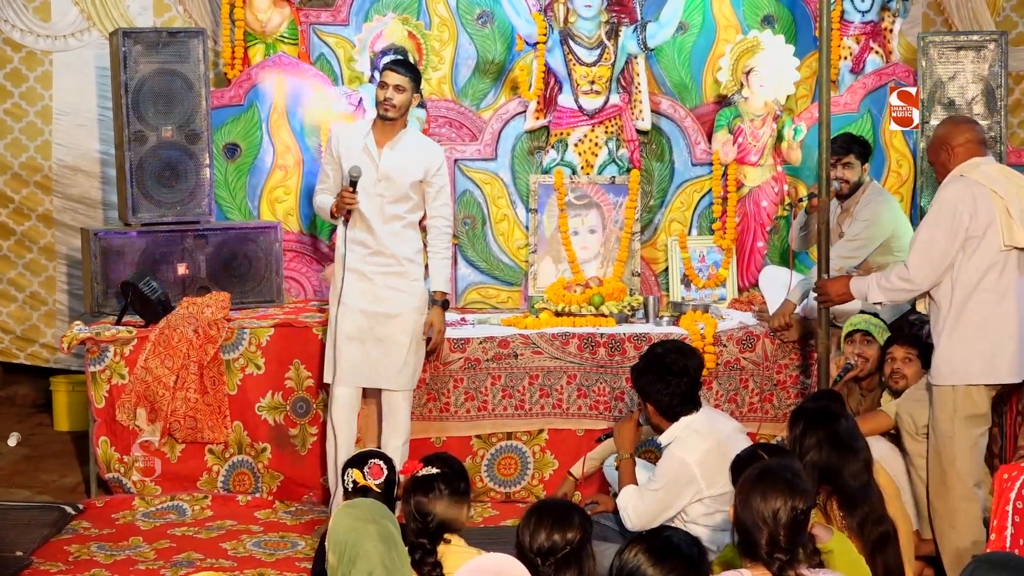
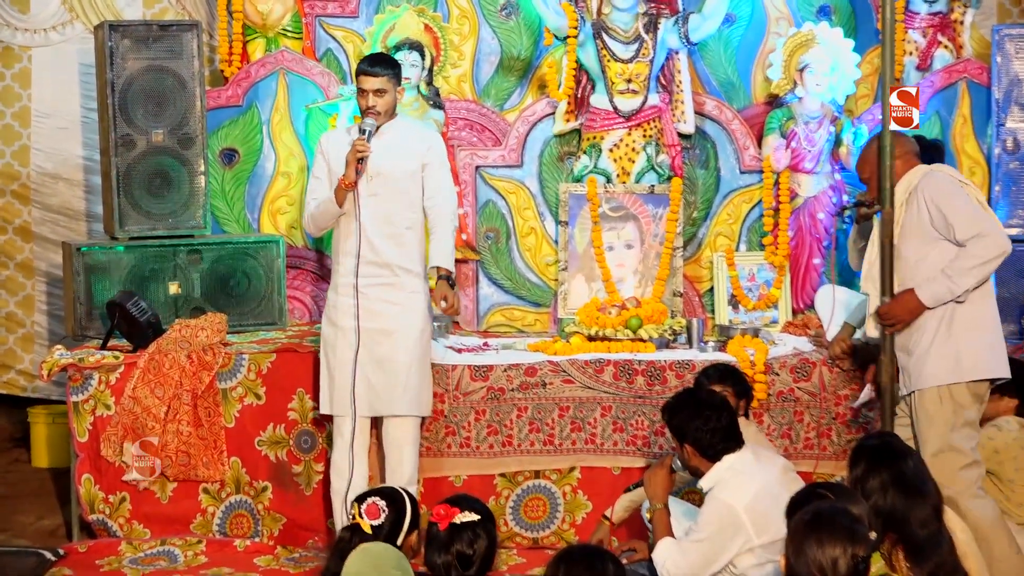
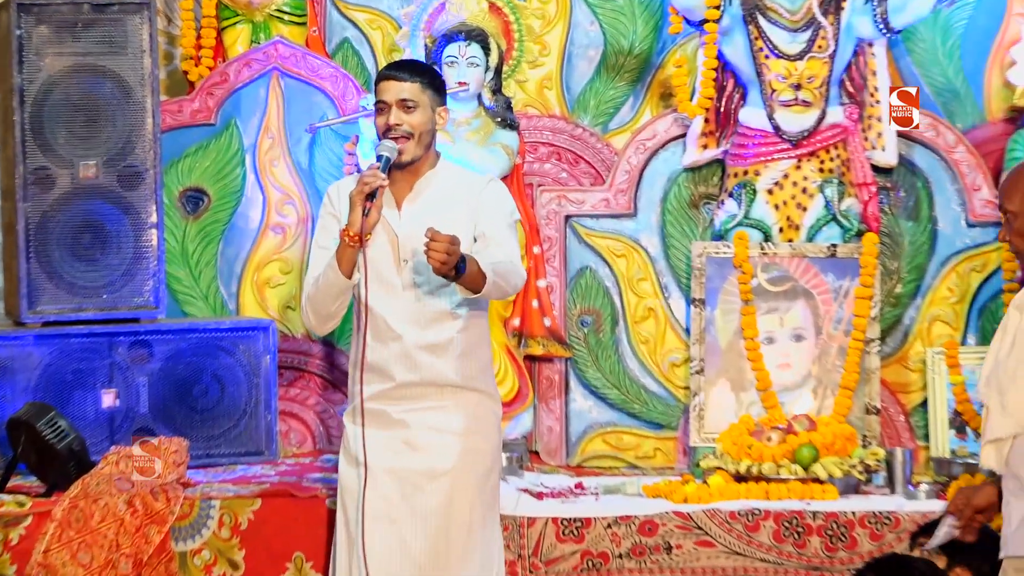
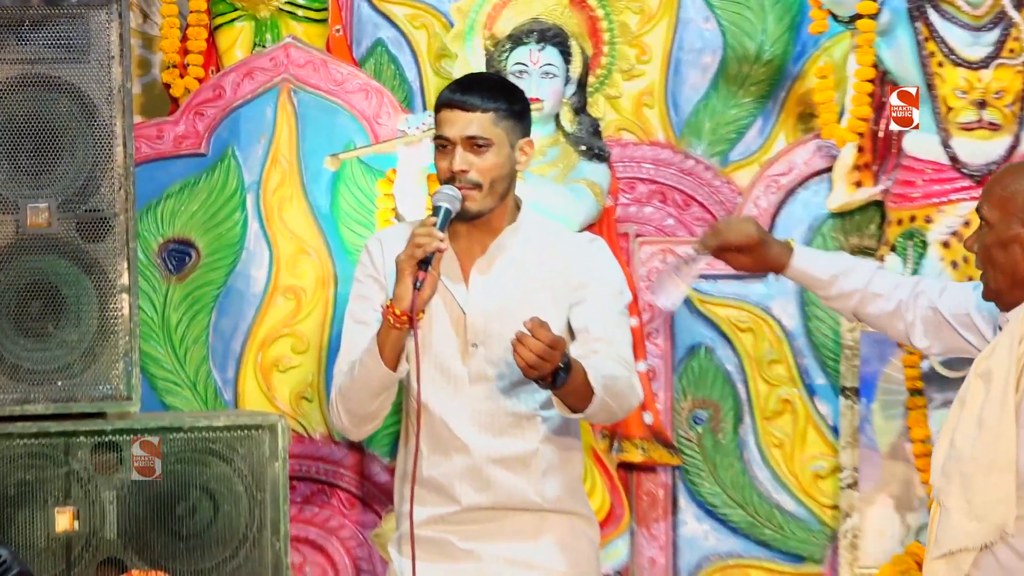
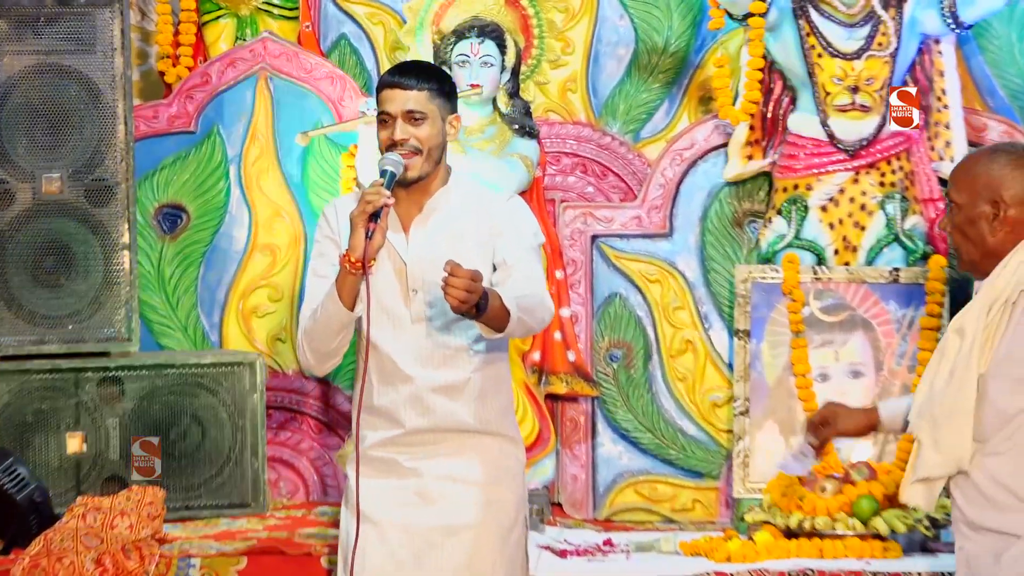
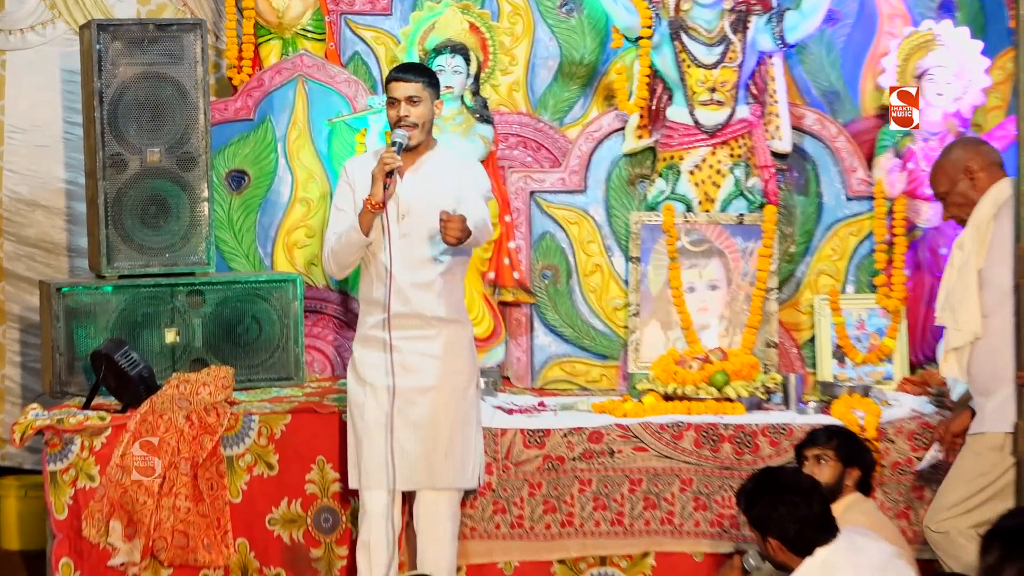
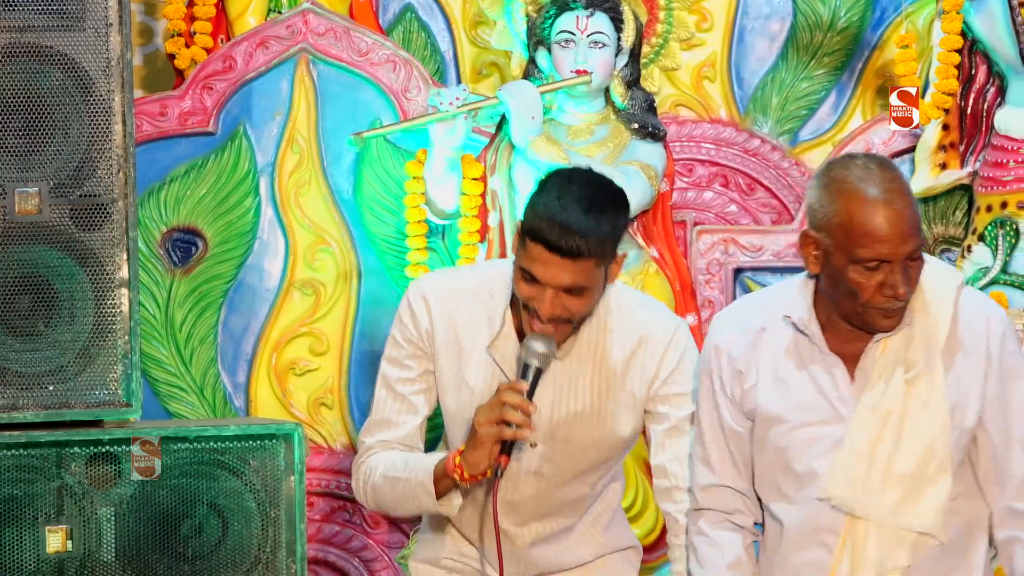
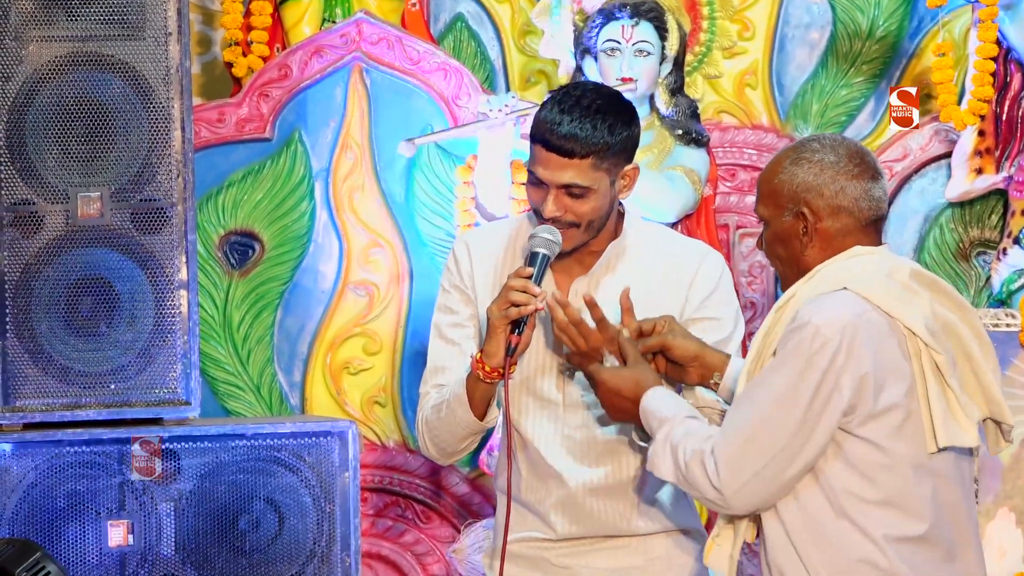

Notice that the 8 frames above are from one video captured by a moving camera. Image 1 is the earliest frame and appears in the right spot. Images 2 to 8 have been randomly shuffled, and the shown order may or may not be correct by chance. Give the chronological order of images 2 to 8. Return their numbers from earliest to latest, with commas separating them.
2, 6, 3, 5, 4, 8, 7
